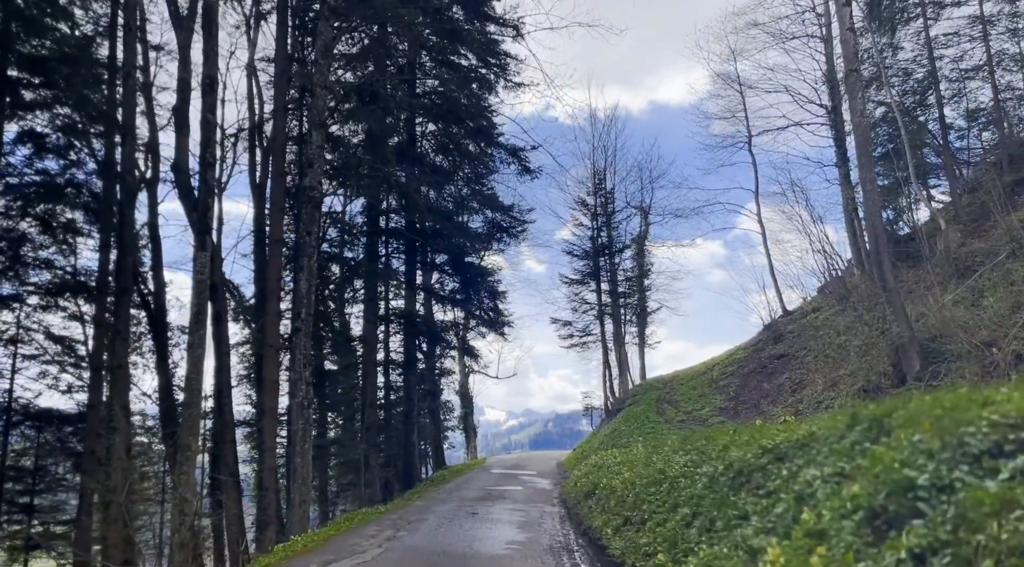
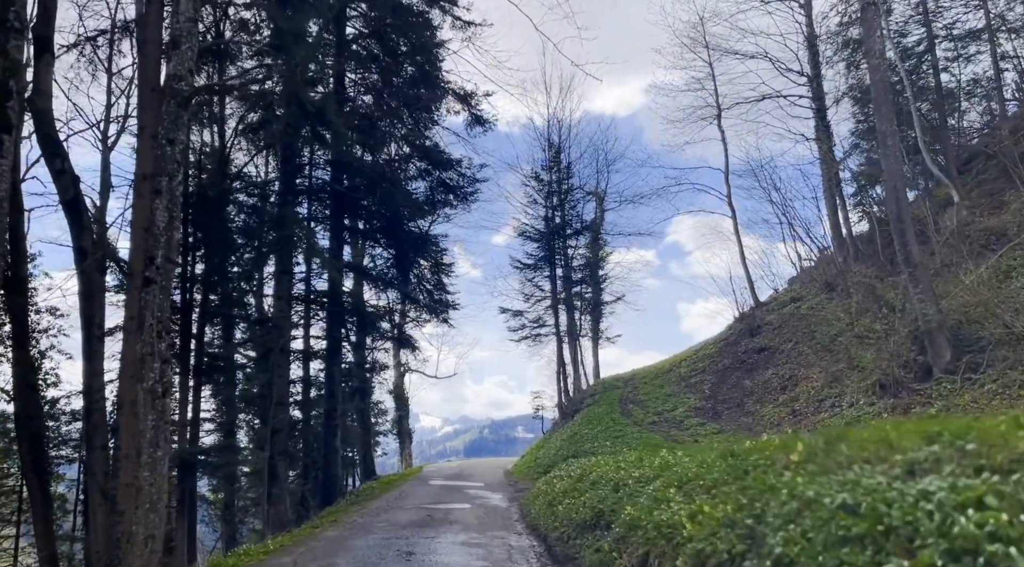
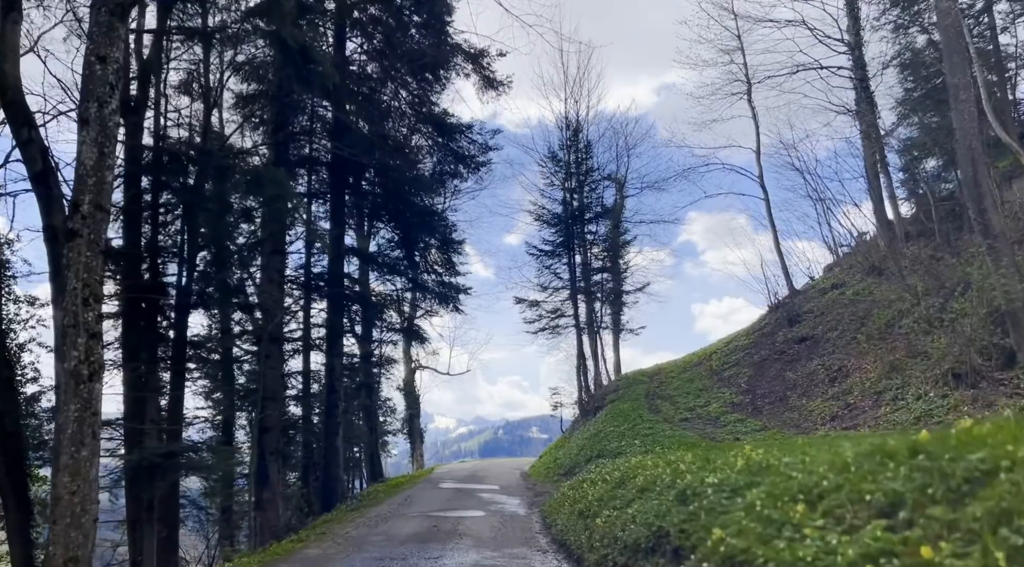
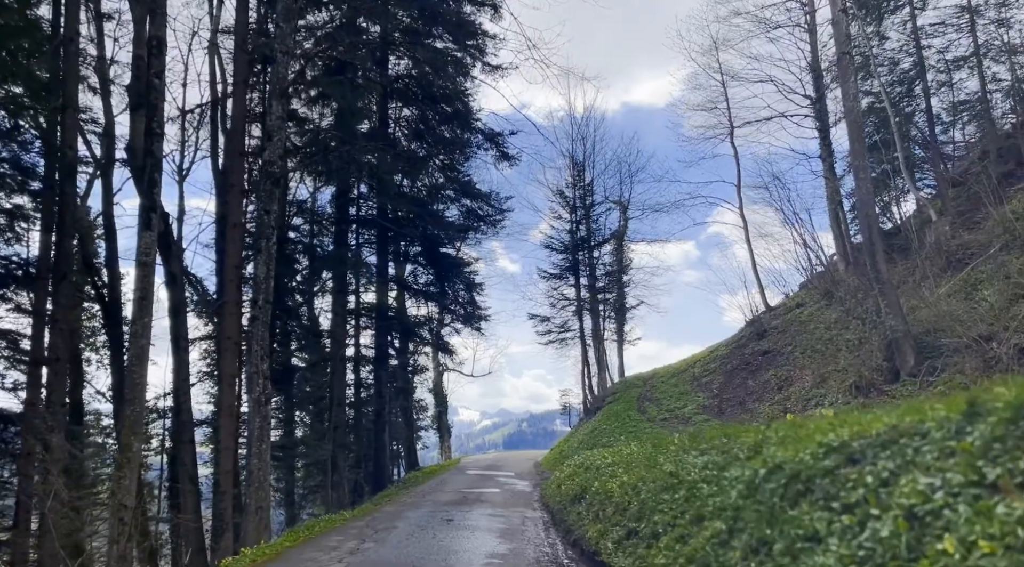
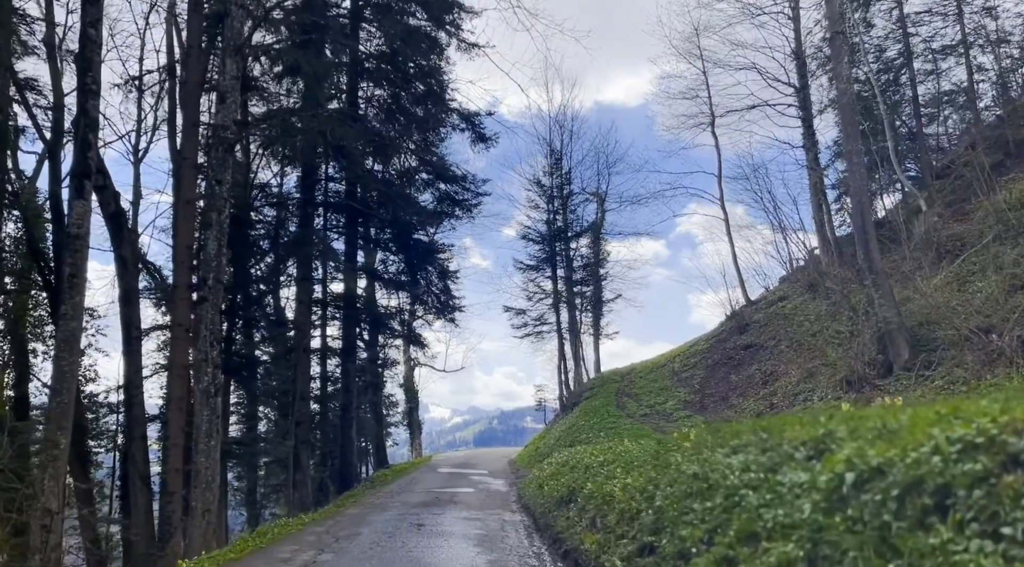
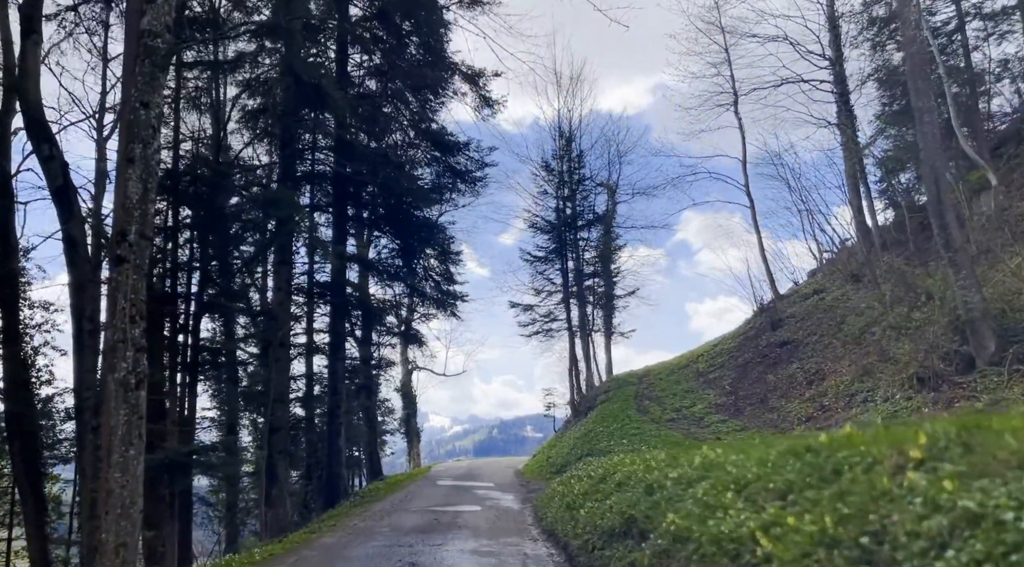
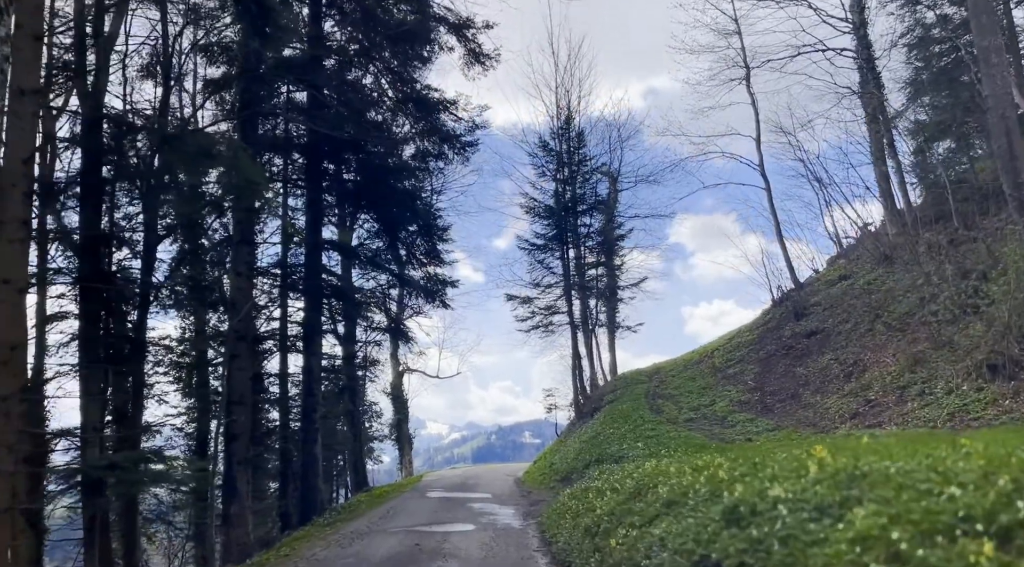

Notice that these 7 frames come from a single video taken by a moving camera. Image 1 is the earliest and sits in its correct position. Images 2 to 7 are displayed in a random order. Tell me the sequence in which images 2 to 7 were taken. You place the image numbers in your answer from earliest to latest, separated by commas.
4, 5, 2, 6, 3, 7
